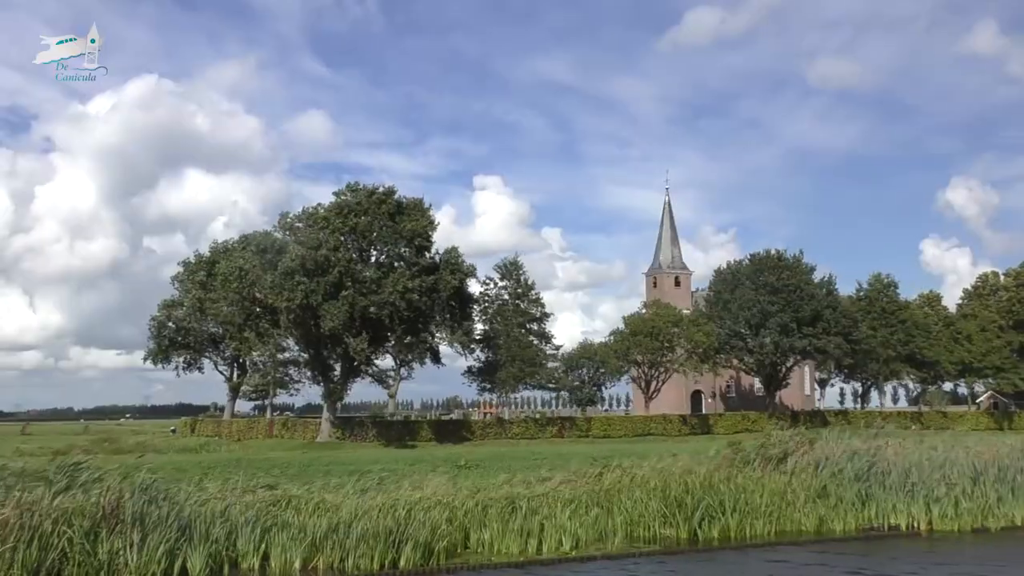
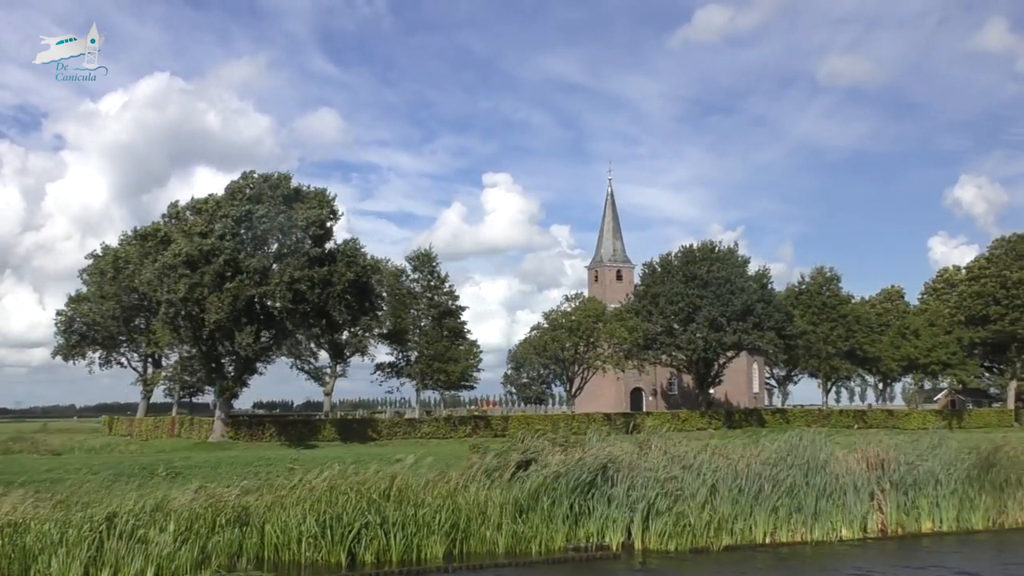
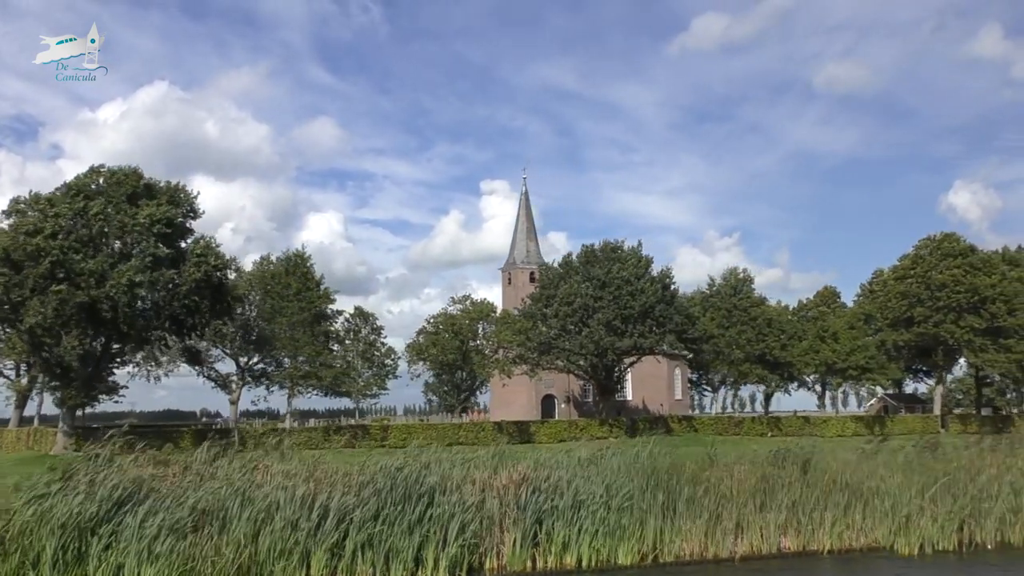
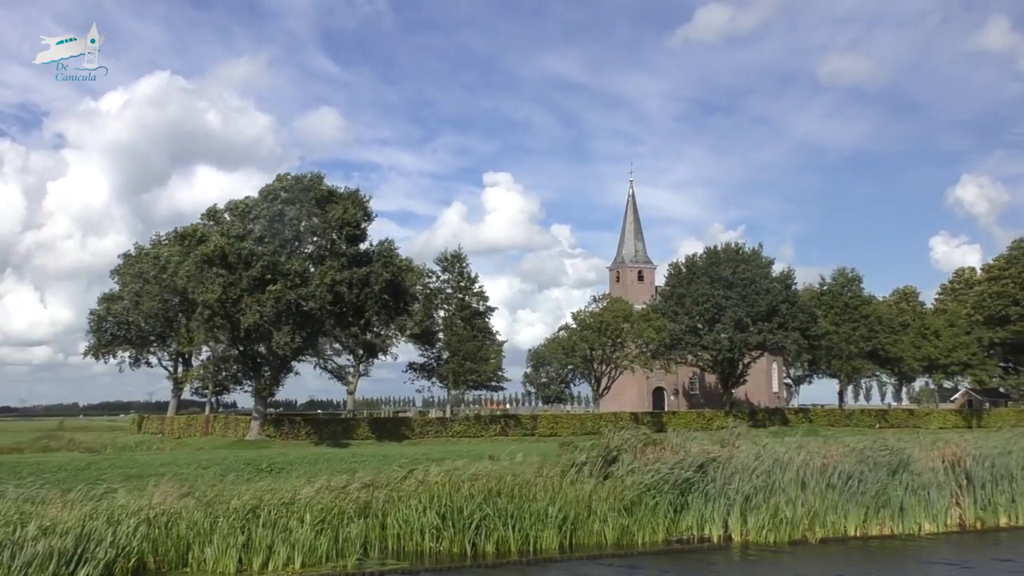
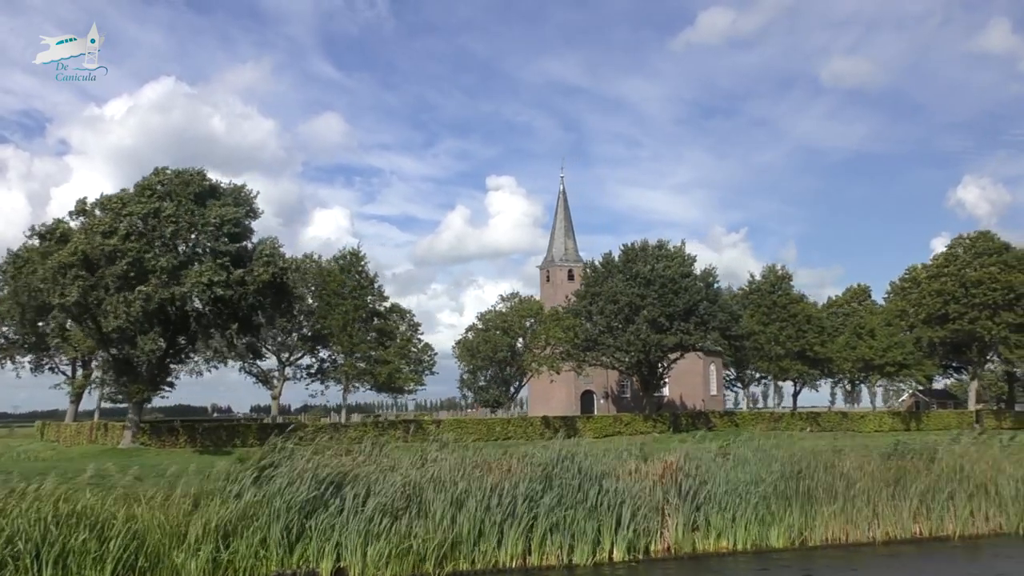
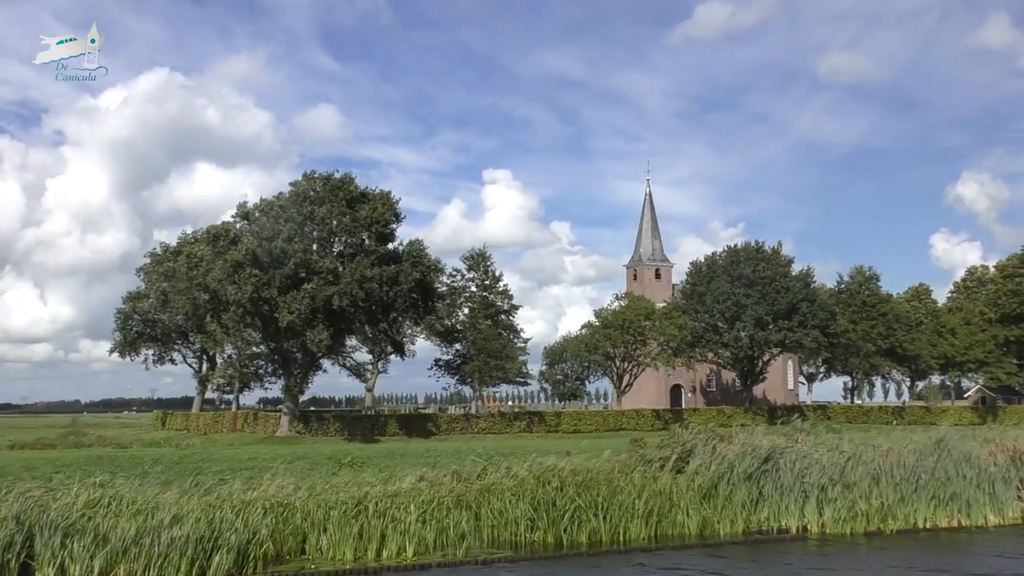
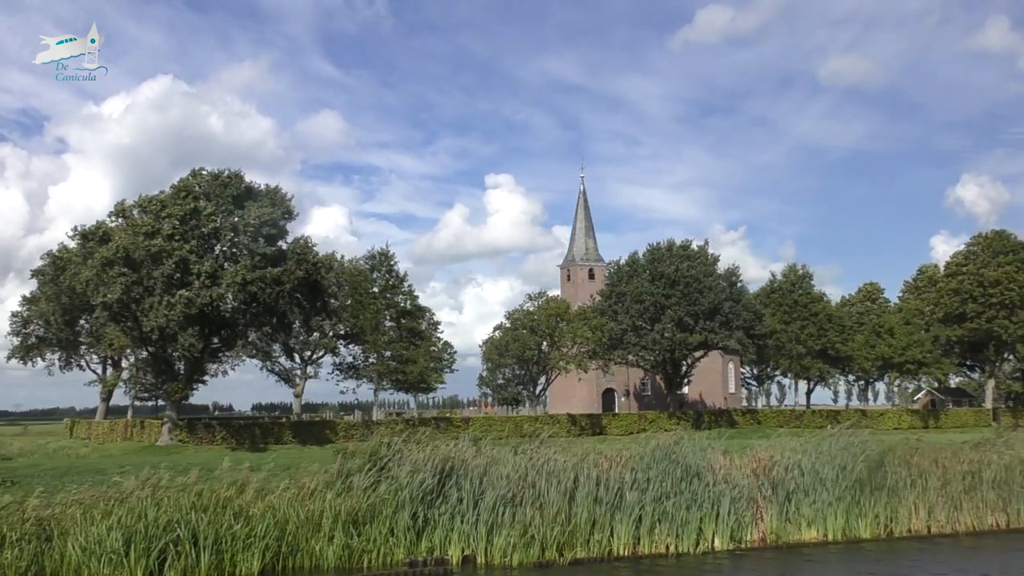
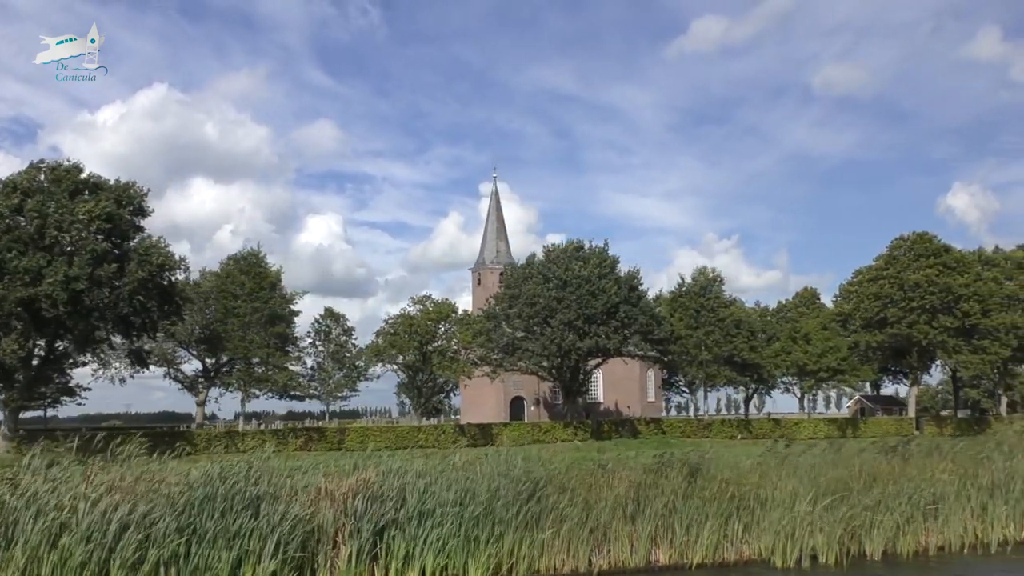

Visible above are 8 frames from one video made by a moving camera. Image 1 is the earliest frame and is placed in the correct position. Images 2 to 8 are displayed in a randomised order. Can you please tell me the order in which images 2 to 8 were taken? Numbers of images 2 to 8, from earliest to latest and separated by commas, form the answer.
6, 4, 2, 7, 5, 3, 8
